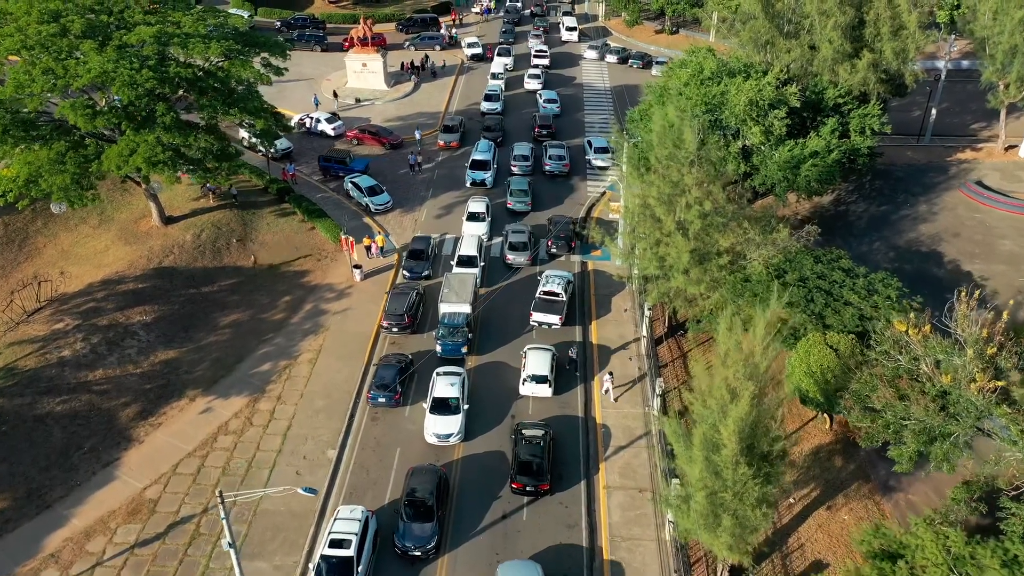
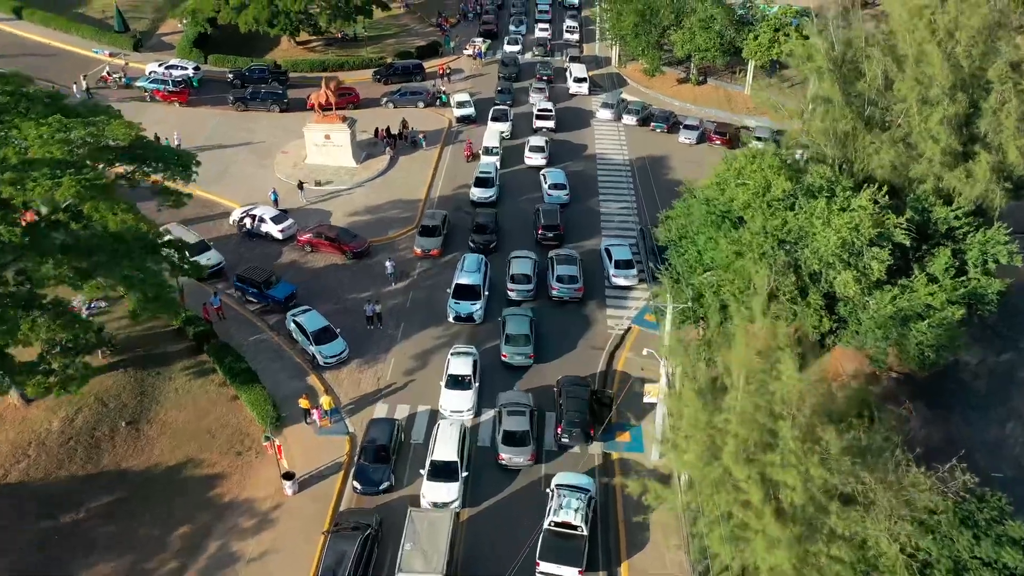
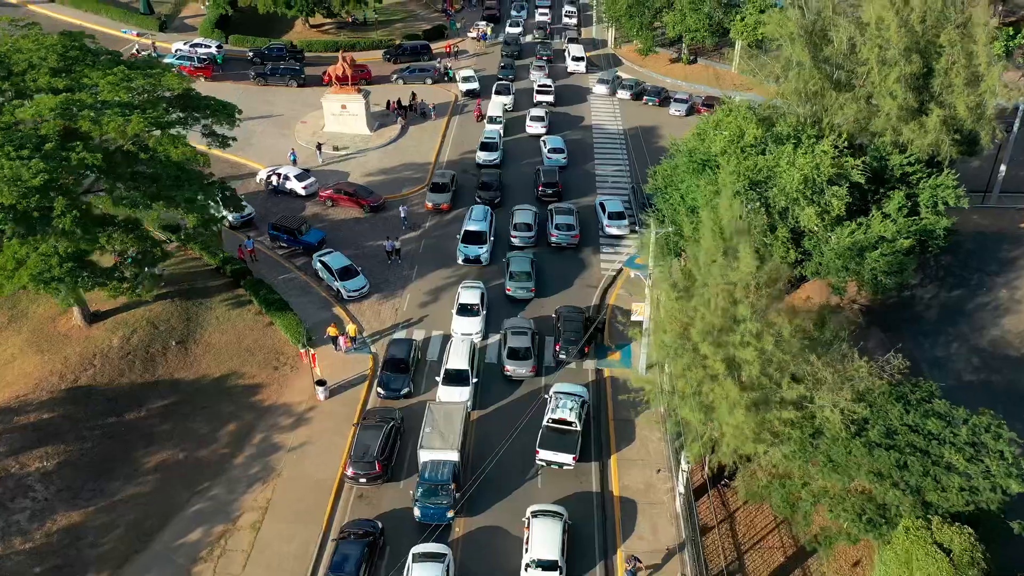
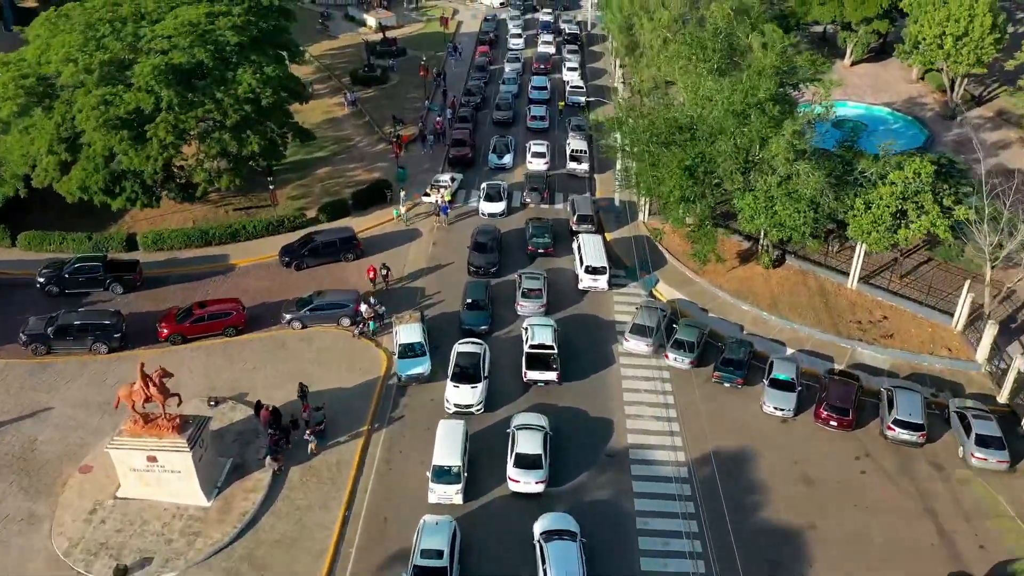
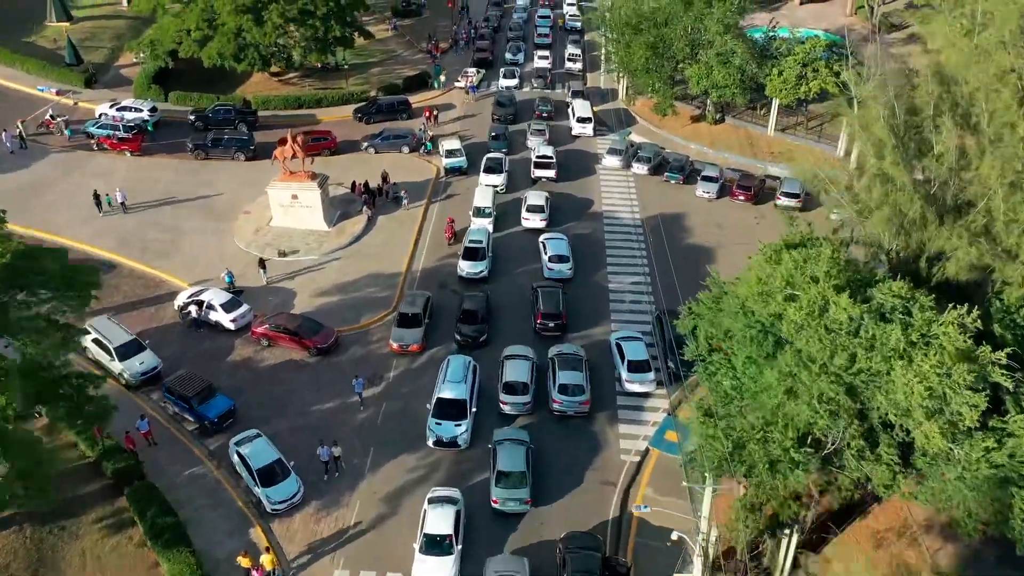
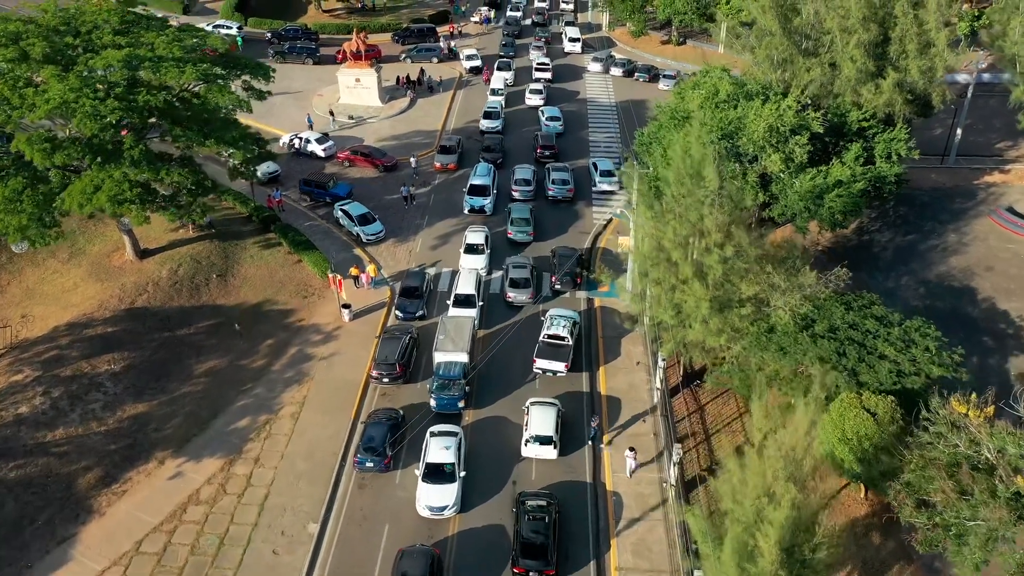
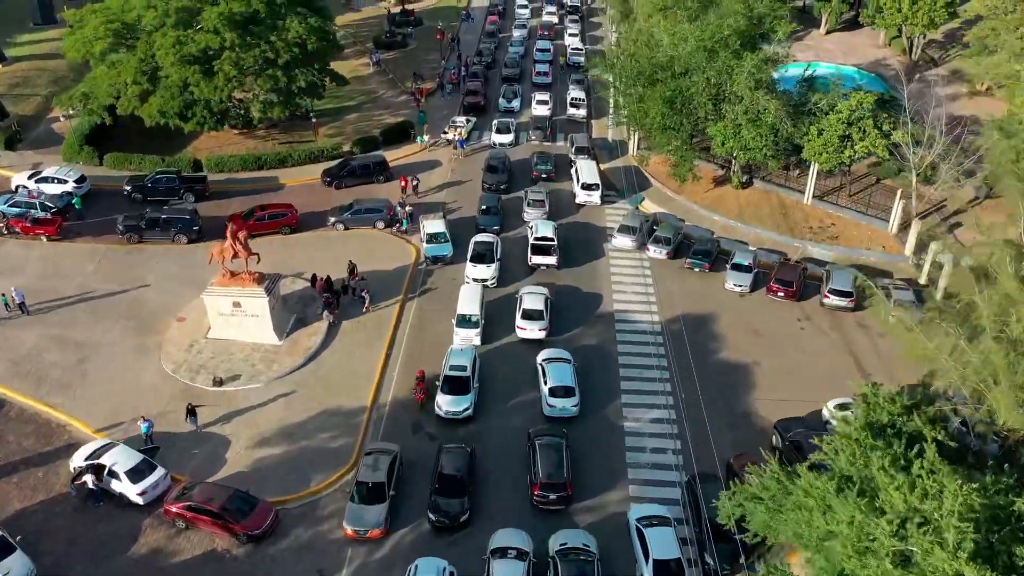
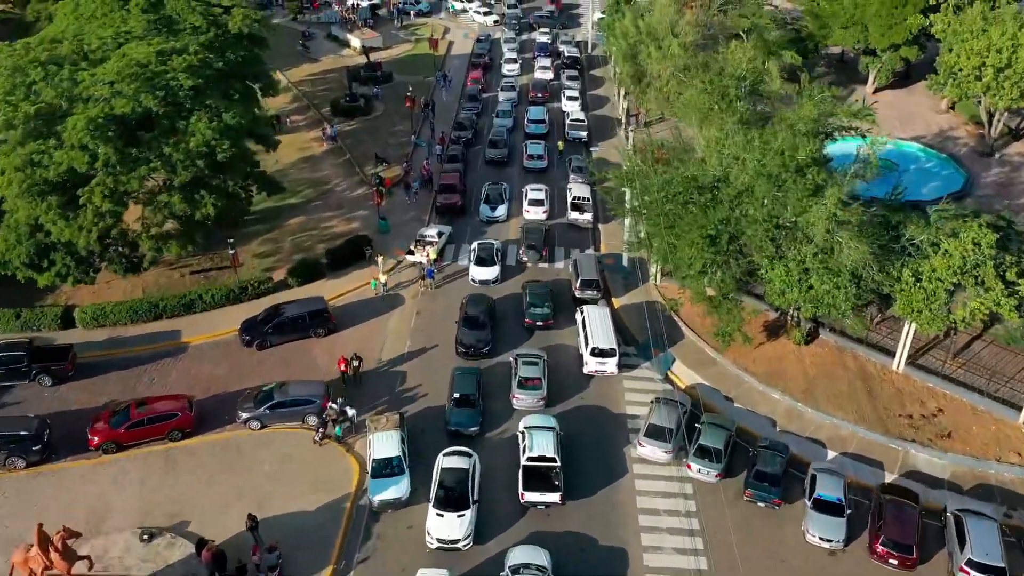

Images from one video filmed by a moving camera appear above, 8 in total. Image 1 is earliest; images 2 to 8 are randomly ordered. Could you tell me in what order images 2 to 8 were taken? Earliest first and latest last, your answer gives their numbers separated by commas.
6, 3, 2, 5, 7, 4, 8
